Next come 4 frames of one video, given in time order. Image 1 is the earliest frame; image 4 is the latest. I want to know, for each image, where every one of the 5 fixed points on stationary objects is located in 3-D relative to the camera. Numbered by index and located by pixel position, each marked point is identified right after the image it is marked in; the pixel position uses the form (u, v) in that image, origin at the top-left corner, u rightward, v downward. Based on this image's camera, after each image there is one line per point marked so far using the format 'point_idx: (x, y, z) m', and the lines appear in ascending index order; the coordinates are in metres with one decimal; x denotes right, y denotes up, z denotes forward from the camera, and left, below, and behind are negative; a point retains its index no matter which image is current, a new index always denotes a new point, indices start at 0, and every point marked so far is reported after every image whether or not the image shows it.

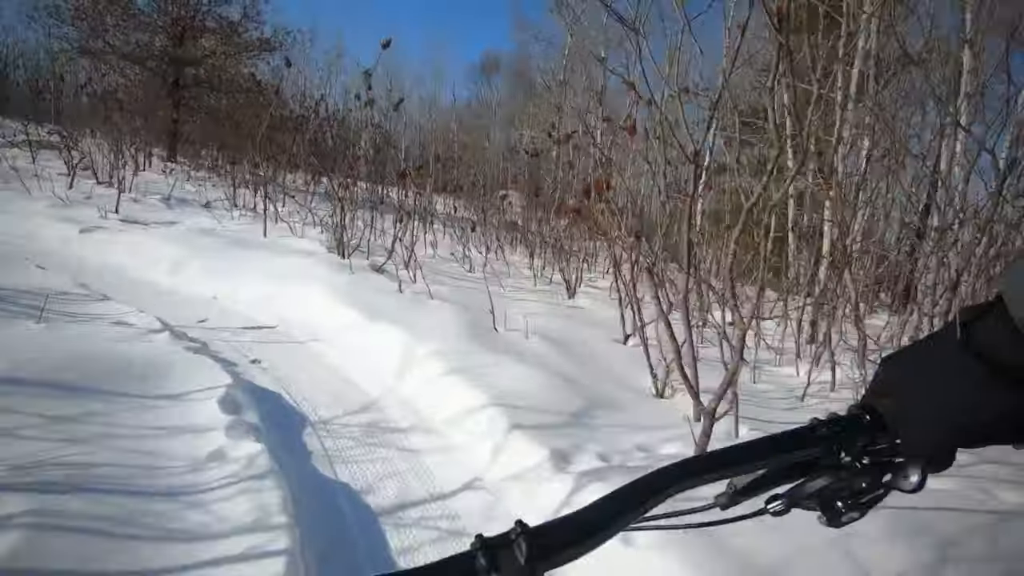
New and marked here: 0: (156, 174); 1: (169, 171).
0: (-12.3, +4.0, +18.7) m
1: (-12.1, +4.1, +19.1) m
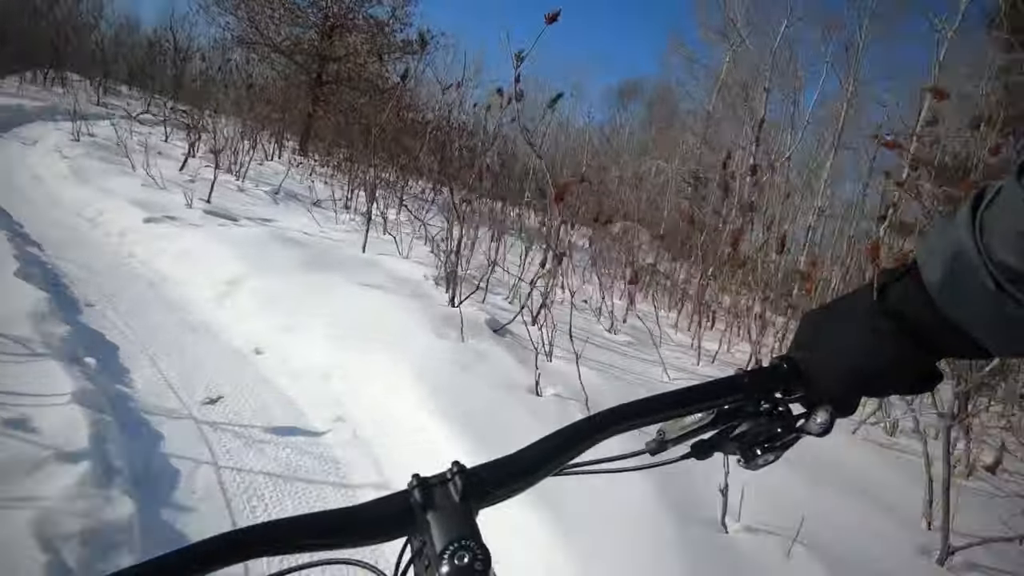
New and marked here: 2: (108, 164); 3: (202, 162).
0: (-7.7, +4.1, +18.1) m
1: (-7.5, +4.2, +18.5) m
2: (-7.0, +2.1, +9.4) m
3: (-7.1, +2.9, +12.4) m
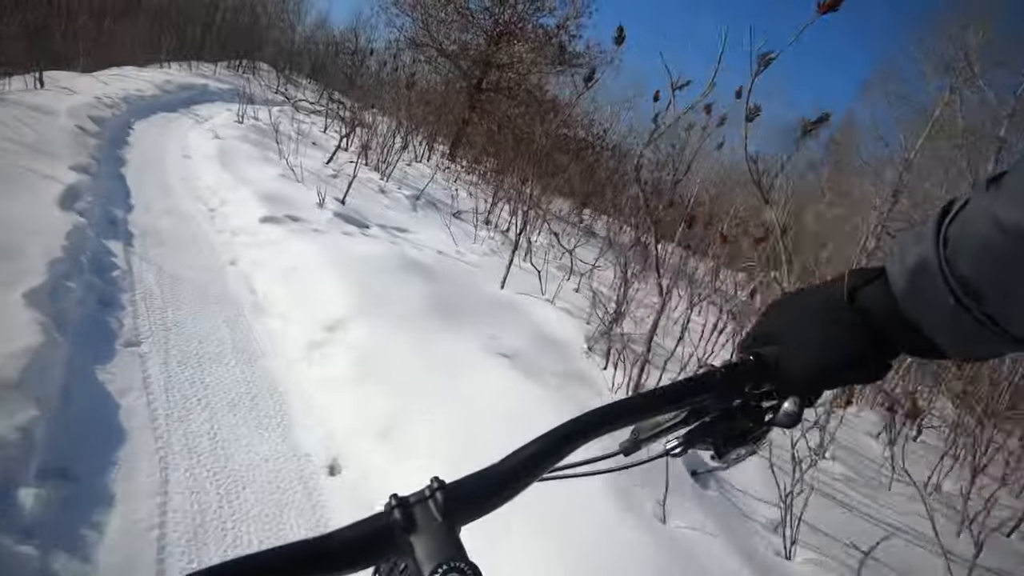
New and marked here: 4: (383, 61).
0: (-2.7, +3.9, +17.6) m
1: (-2.4, +4.0, +17.9) m
2: (-4.2, +2.3, +8.9) m
3: (-3.6, +2.9, +11.9) m
4: (-4.7, +8.2, +19.6) m
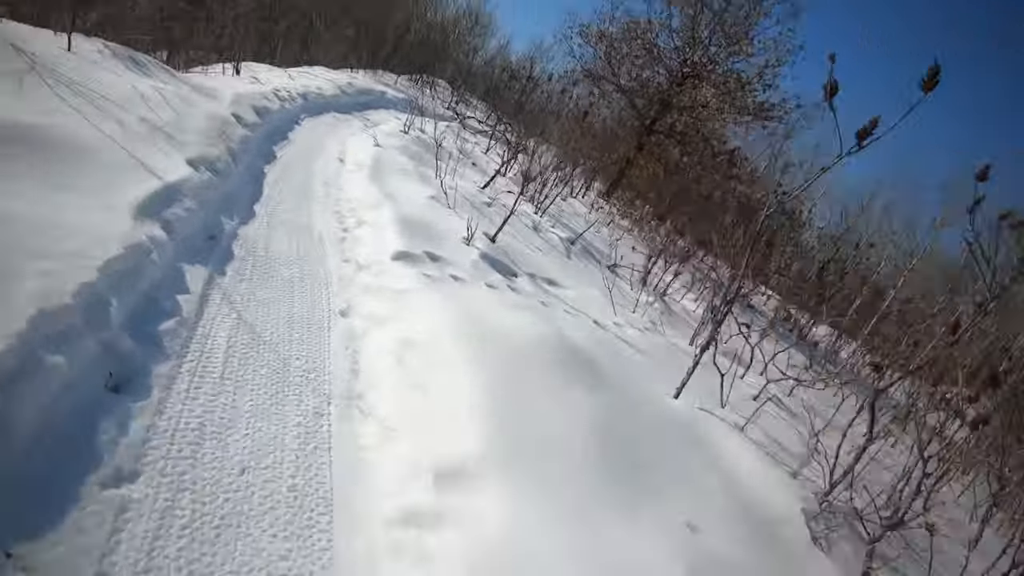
0: (+2.1, +2.5, +16.3) m
1: (+2.5, +2.5, +16.5) m
2: (-1.5, +1.8, +8.1) m
3: (-0.1, +2.1, +10.9) m
4: (+1.6, +6.9, +18.8) m
